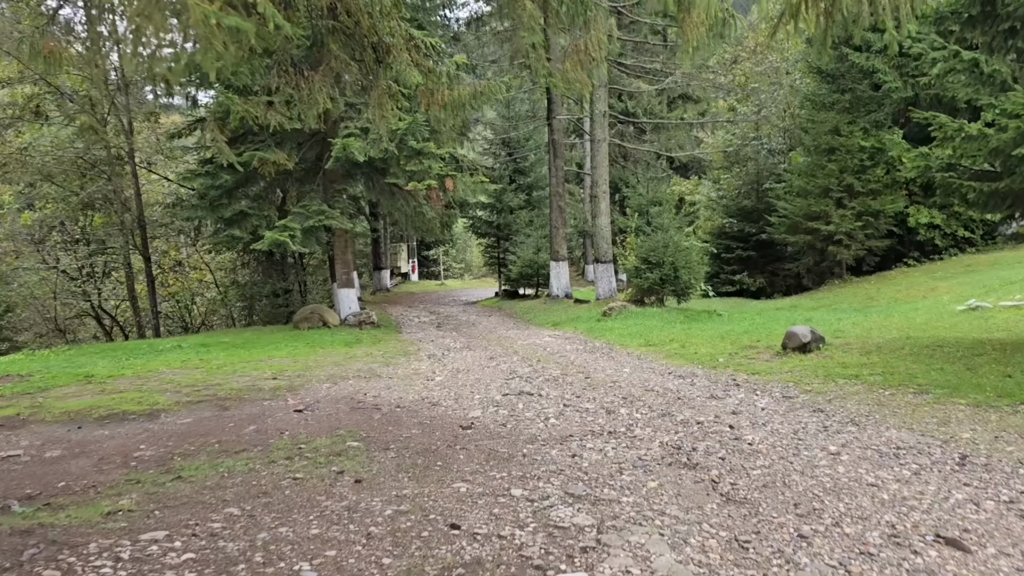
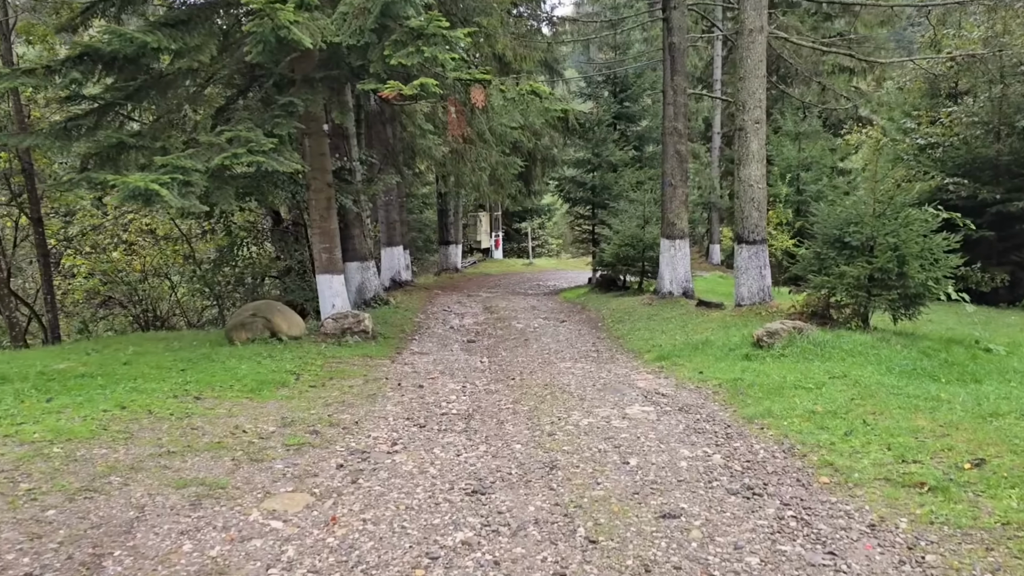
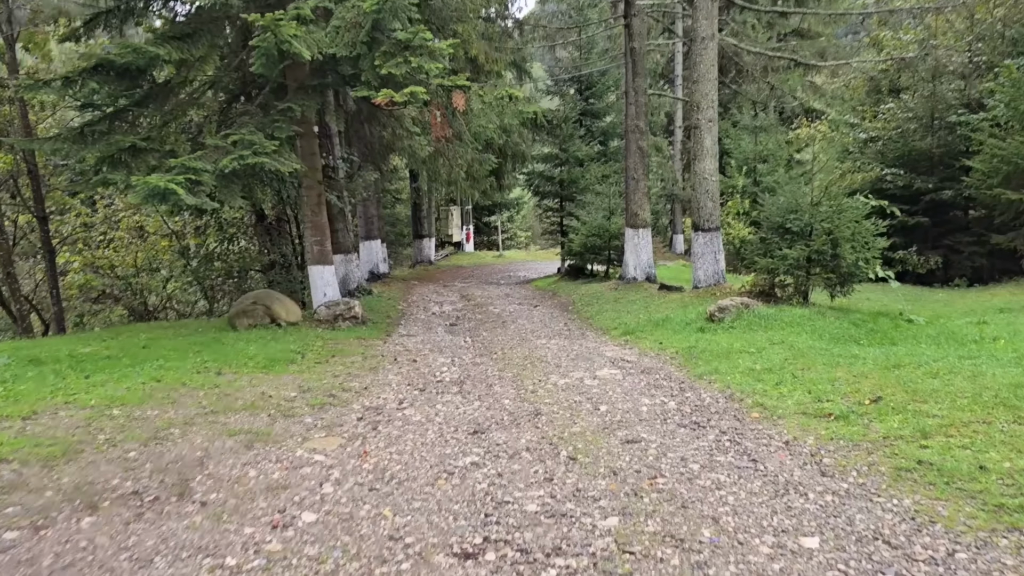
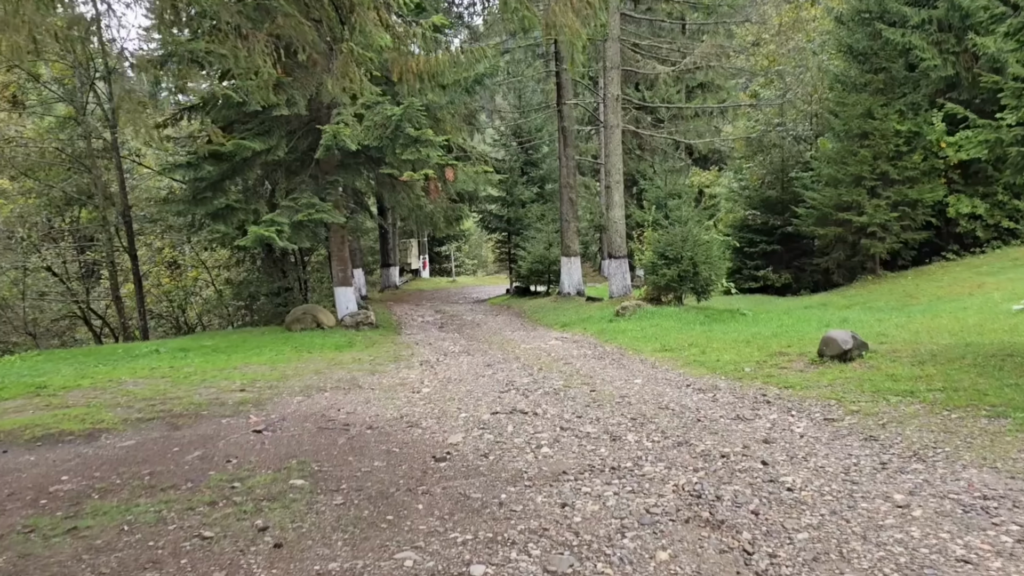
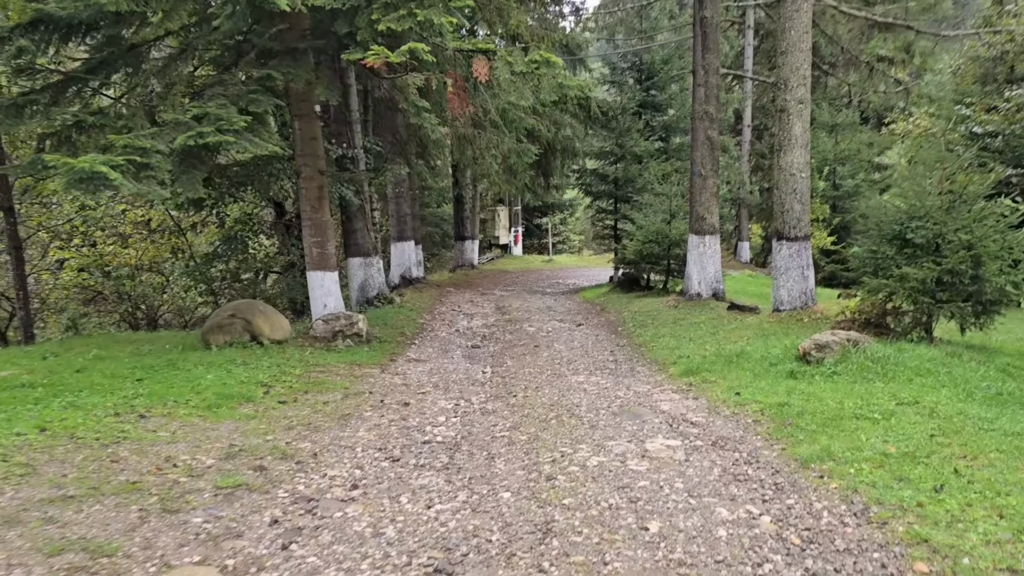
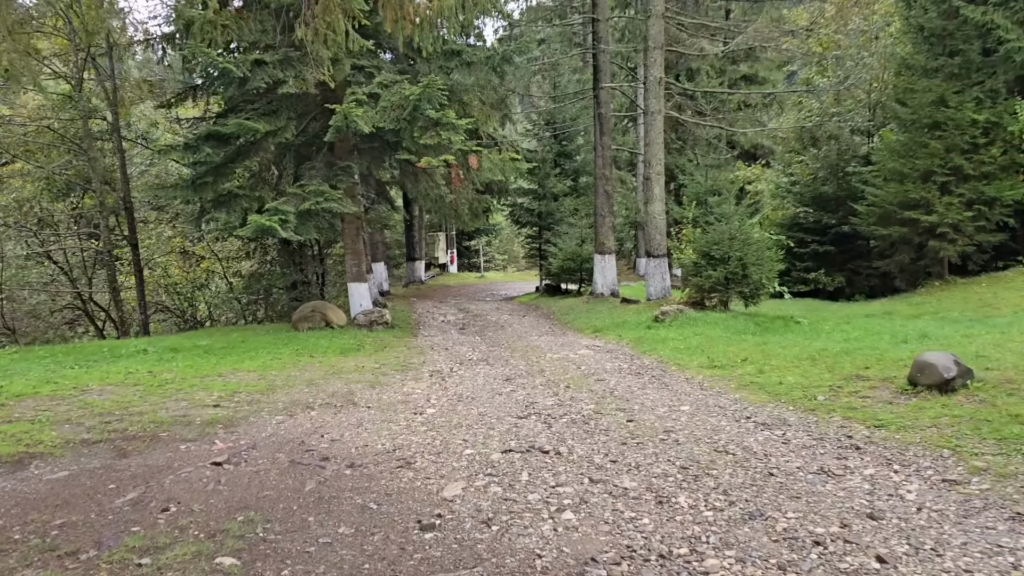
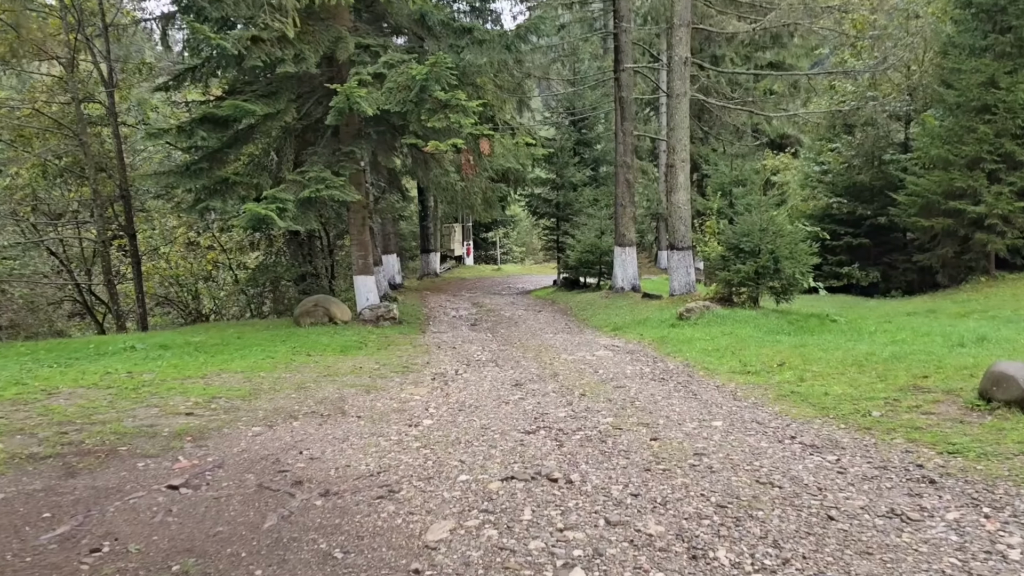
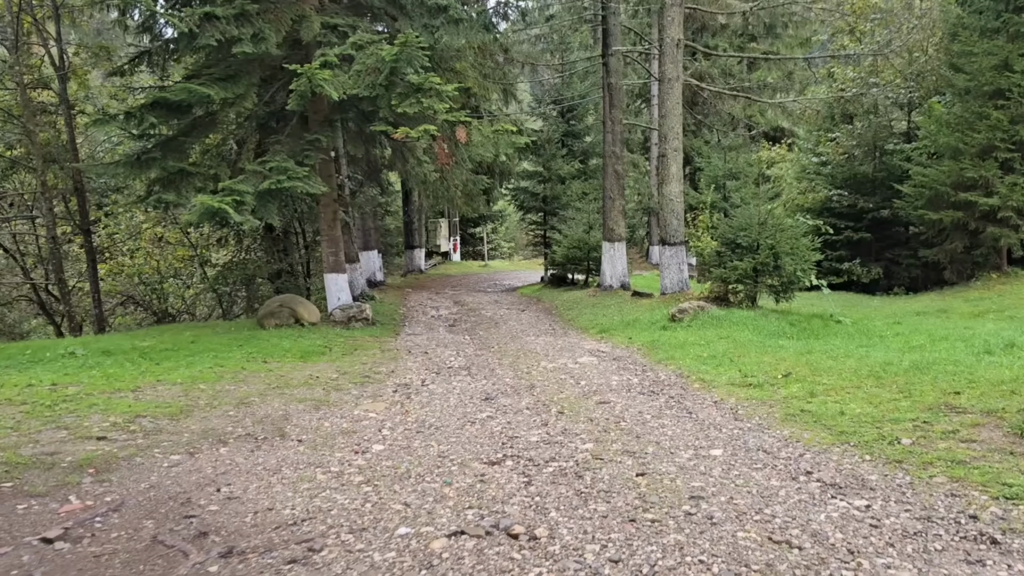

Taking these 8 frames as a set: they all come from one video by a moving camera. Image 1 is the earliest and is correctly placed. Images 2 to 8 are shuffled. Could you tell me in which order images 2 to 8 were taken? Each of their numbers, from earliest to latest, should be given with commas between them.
4, 6, 7, 8, 3, 2, 5
